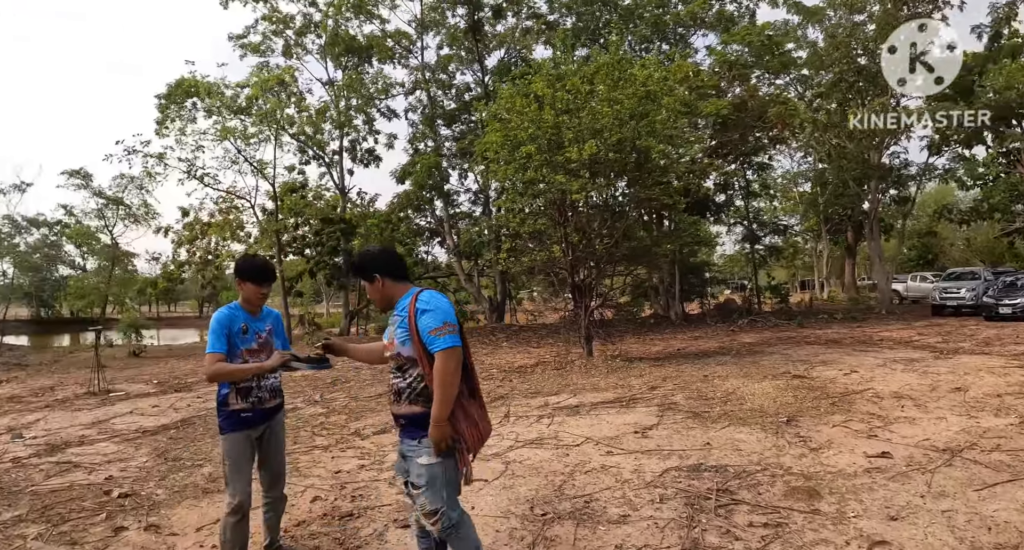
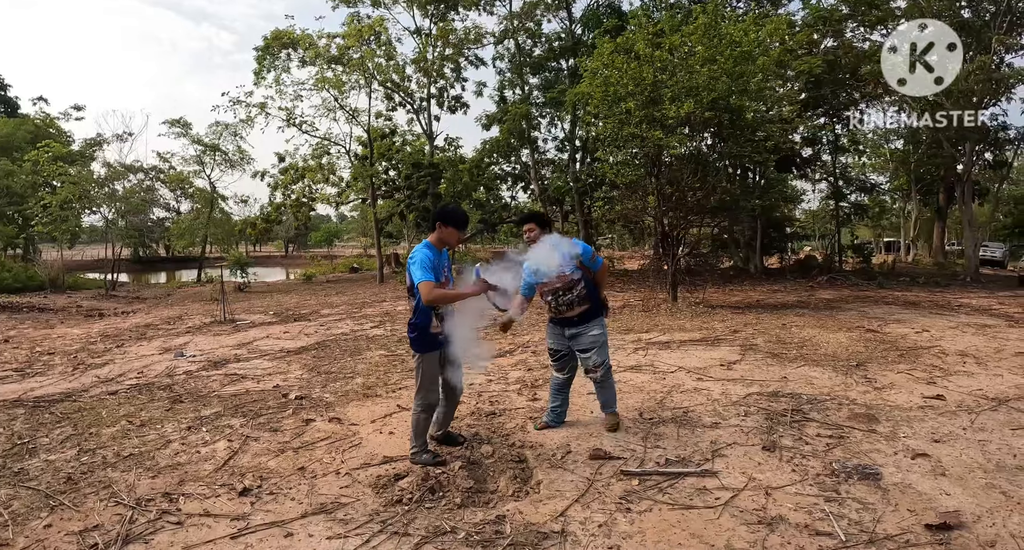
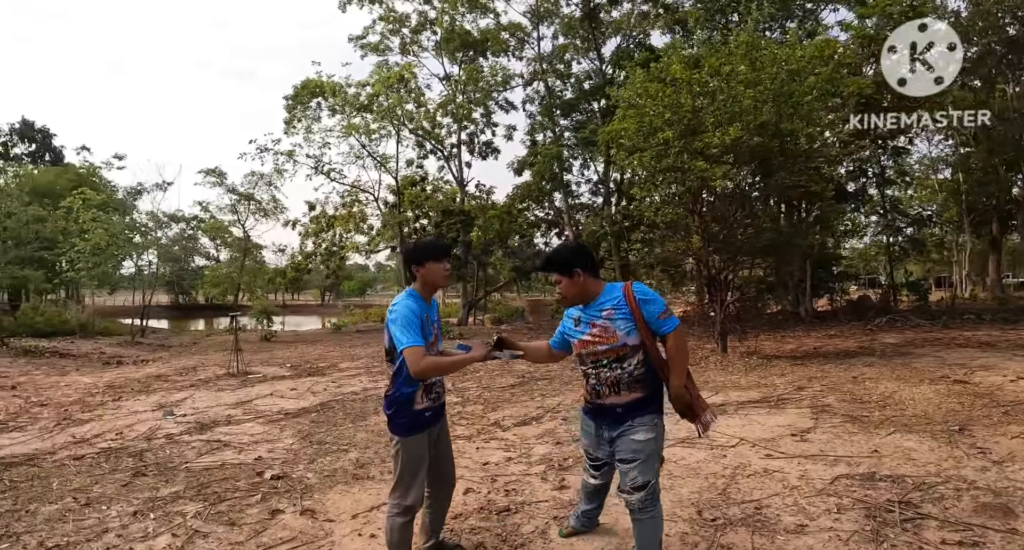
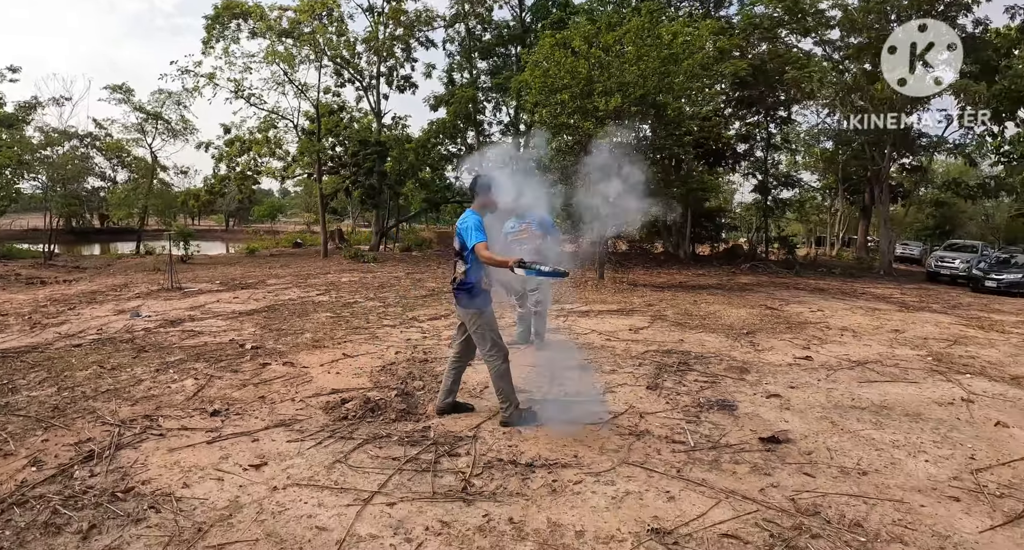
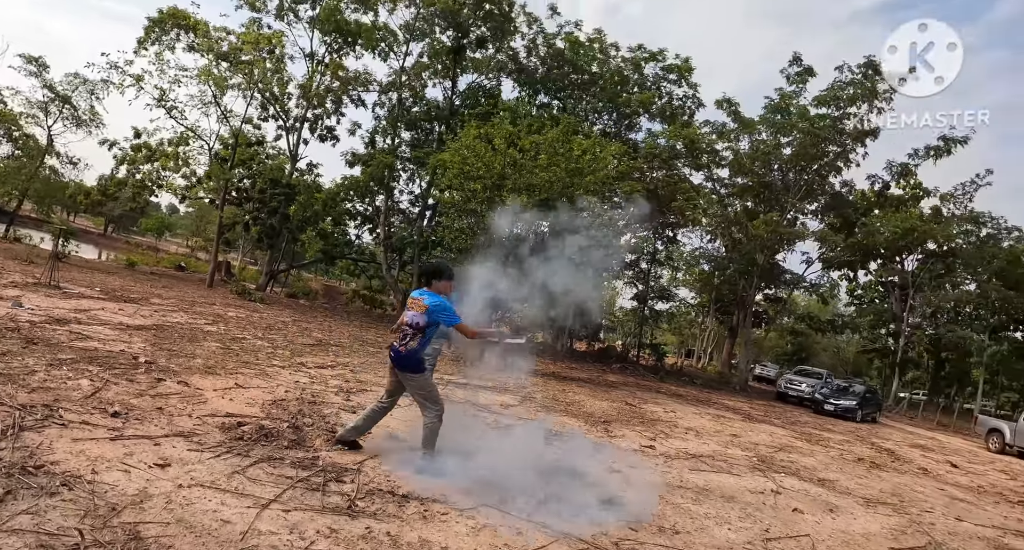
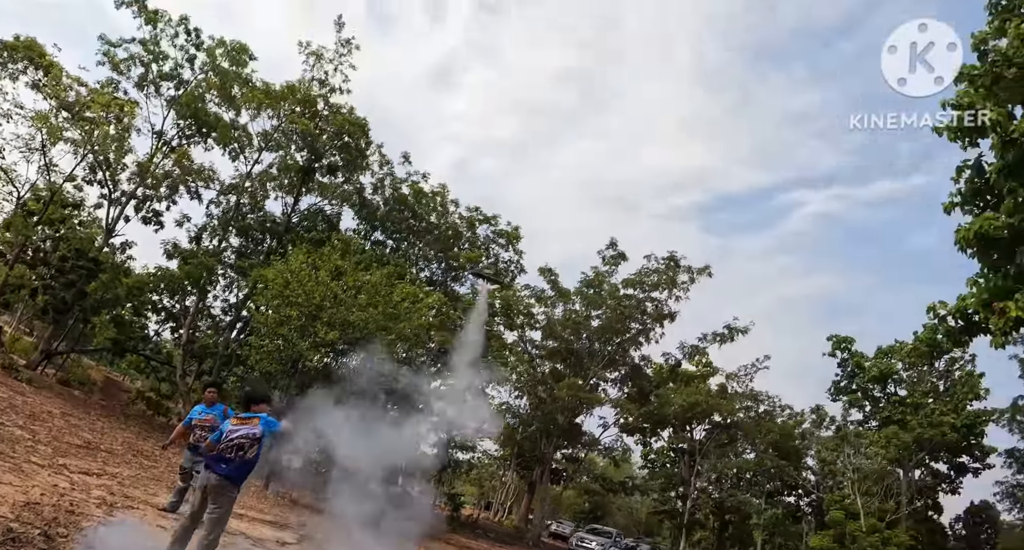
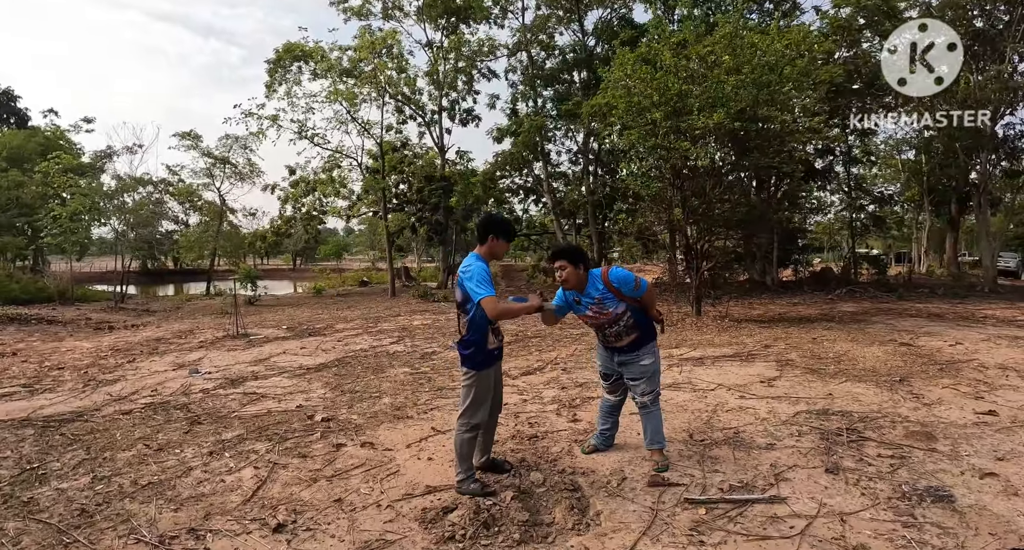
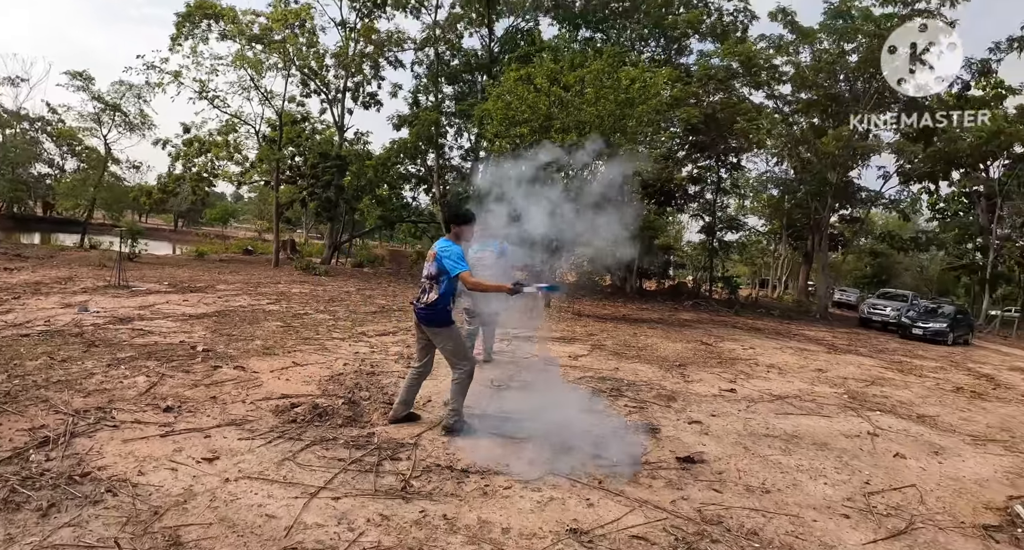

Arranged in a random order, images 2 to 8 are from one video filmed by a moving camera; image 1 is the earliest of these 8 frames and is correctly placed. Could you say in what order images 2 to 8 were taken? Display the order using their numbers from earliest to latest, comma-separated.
3, 7, 2, 4, 8, 5, 6
